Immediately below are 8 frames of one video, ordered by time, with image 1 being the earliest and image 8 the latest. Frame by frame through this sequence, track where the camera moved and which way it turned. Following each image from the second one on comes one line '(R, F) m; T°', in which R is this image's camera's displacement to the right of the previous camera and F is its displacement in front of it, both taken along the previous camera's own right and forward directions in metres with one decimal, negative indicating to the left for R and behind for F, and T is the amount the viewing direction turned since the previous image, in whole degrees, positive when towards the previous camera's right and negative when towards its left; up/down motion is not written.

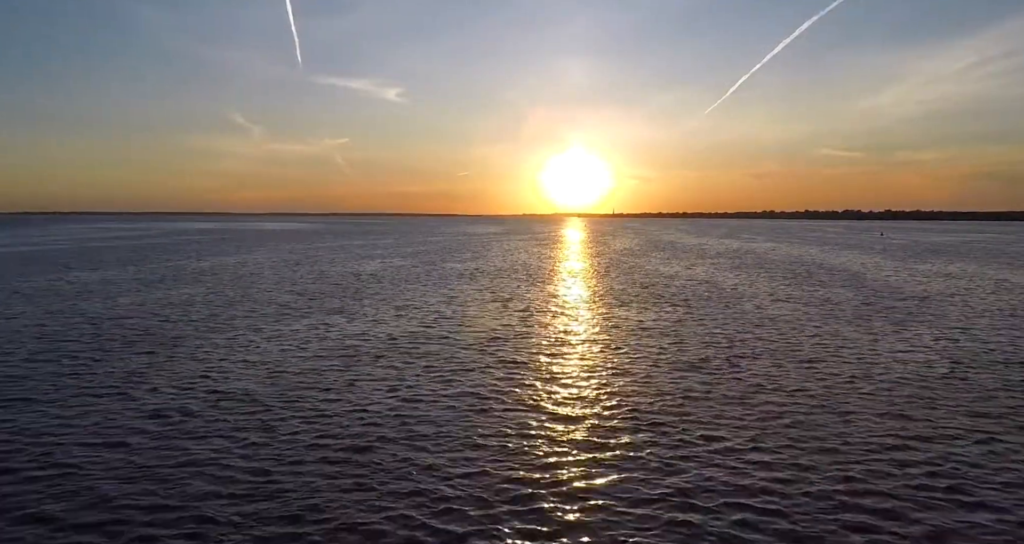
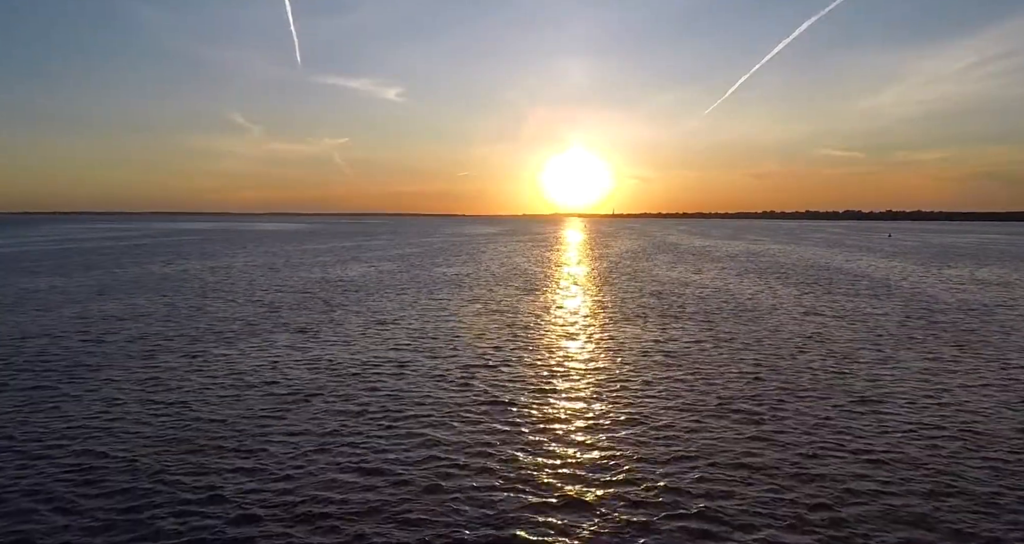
(+0.4, +4.0) m; 0°
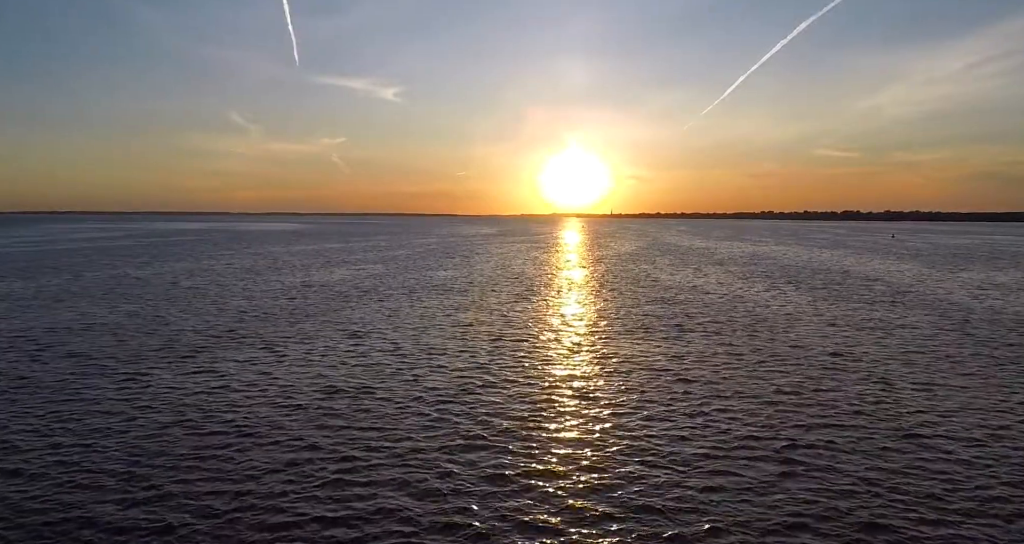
(+0.3, +2.6) m; 0°
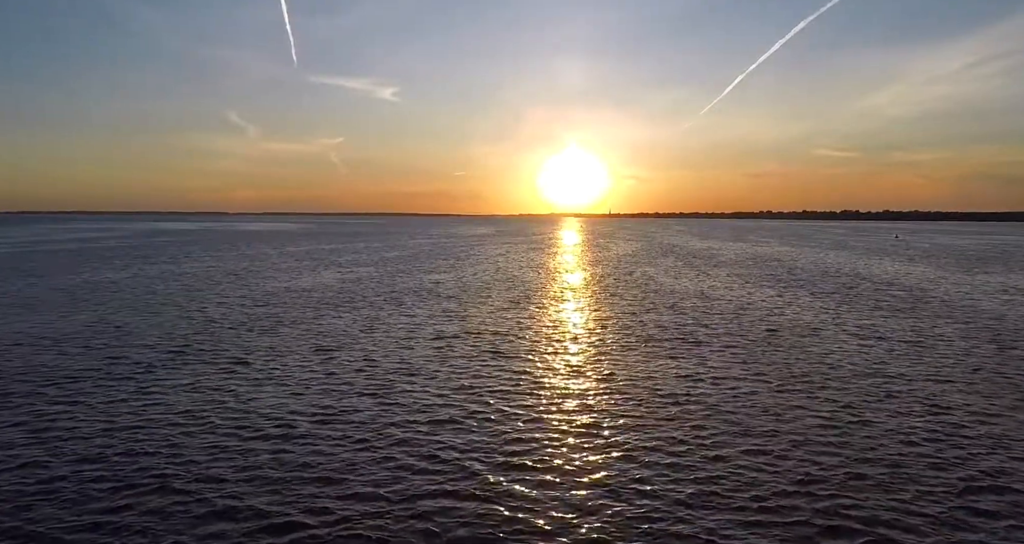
(+0.2, +2.3) m; 0°
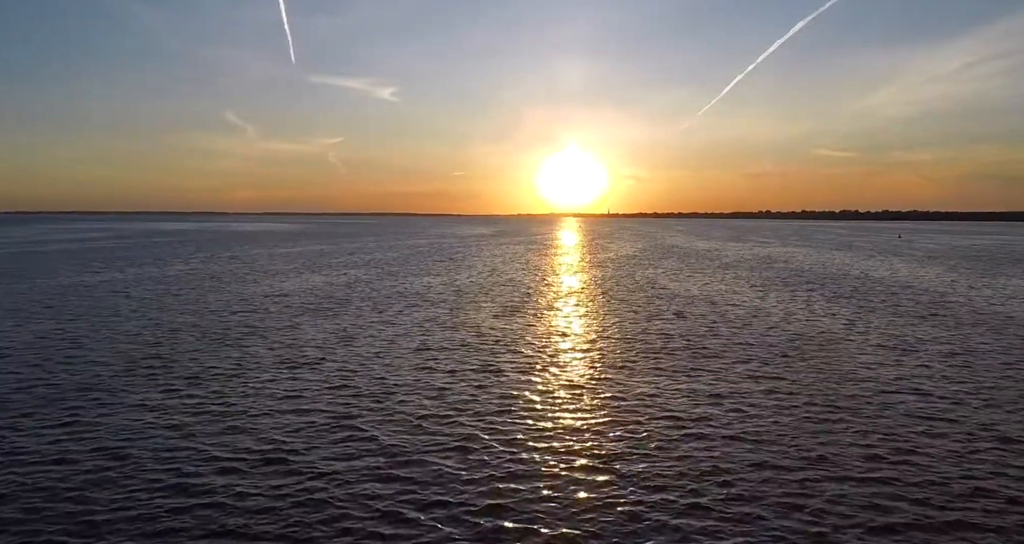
(+0.2, +2.1) m; 0°
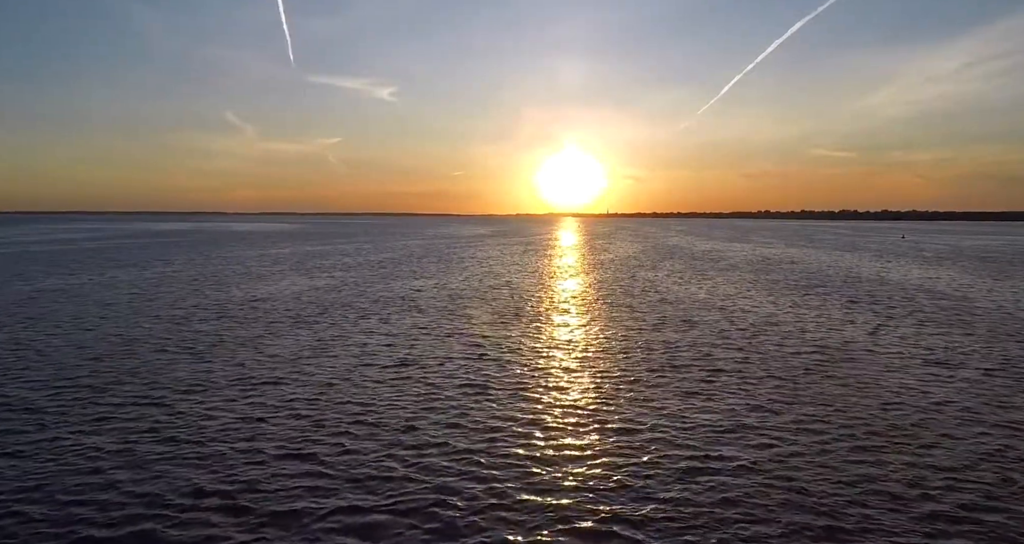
(+0.2, +2.2) m; 0°
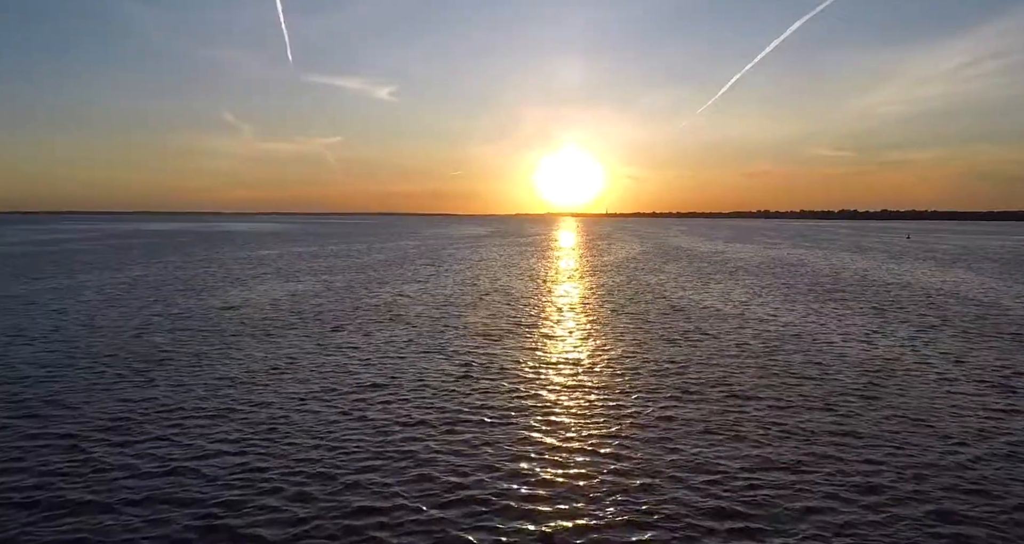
(+0.1, +2.8) m; 0°
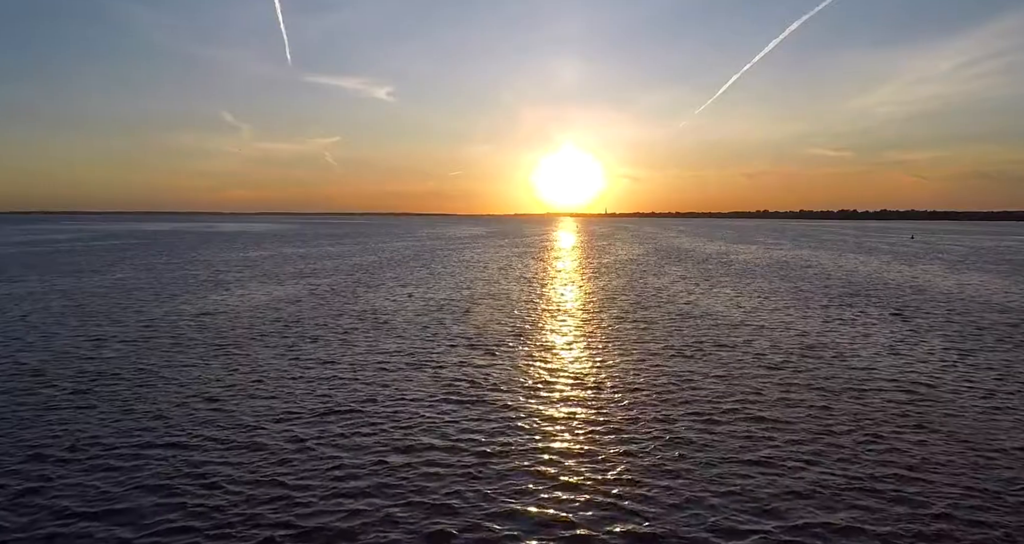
(+0.1, +2.1) m; 0°
